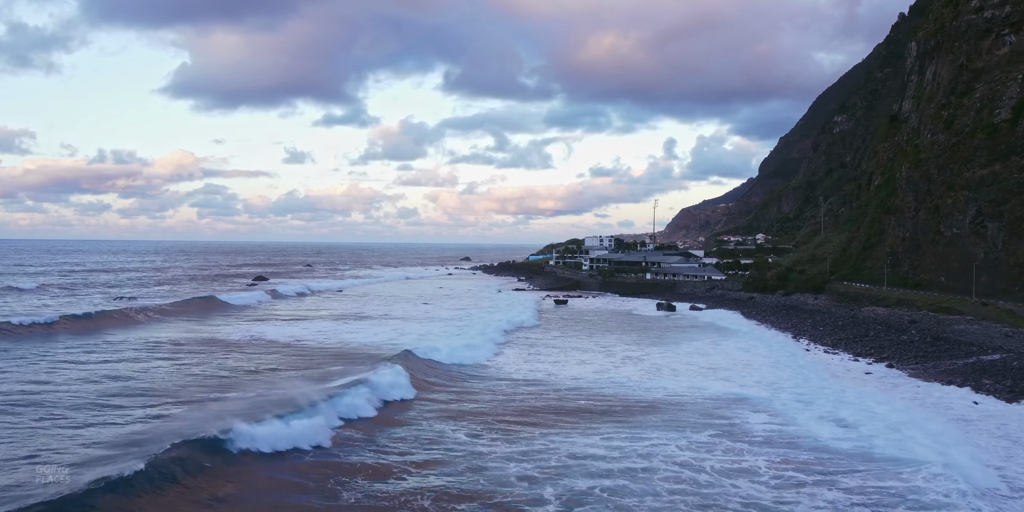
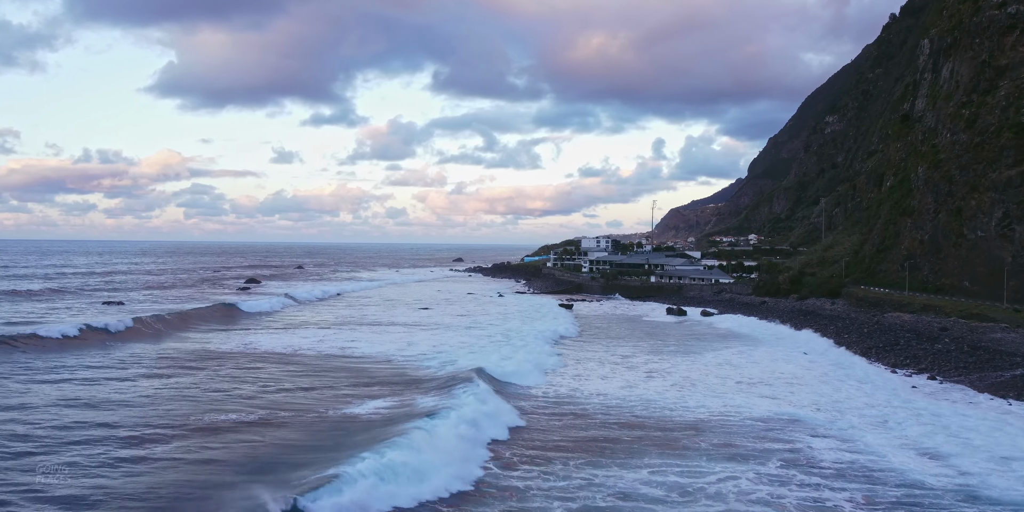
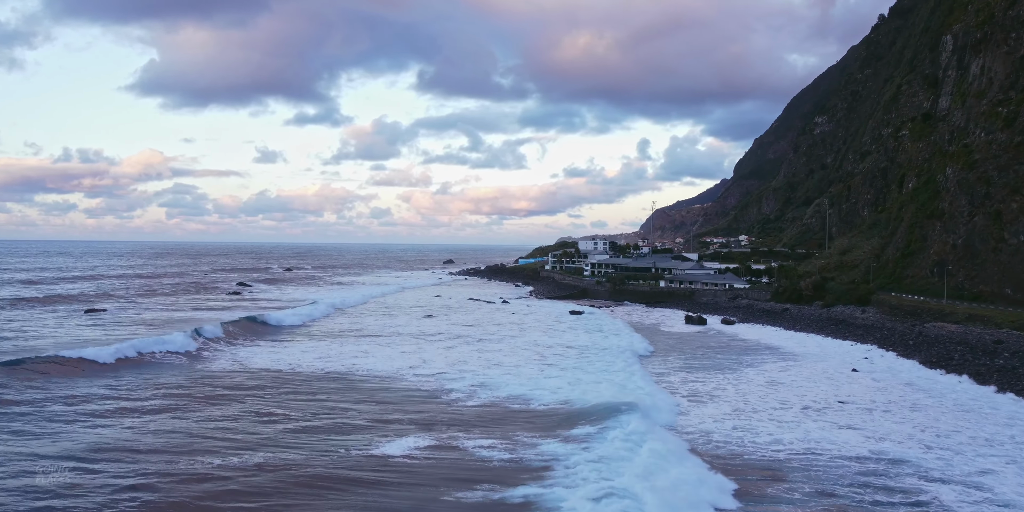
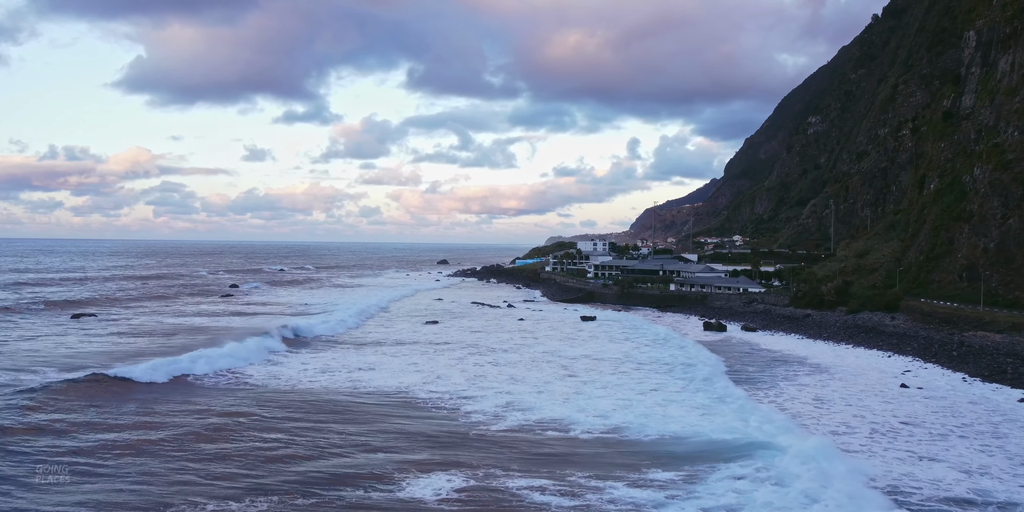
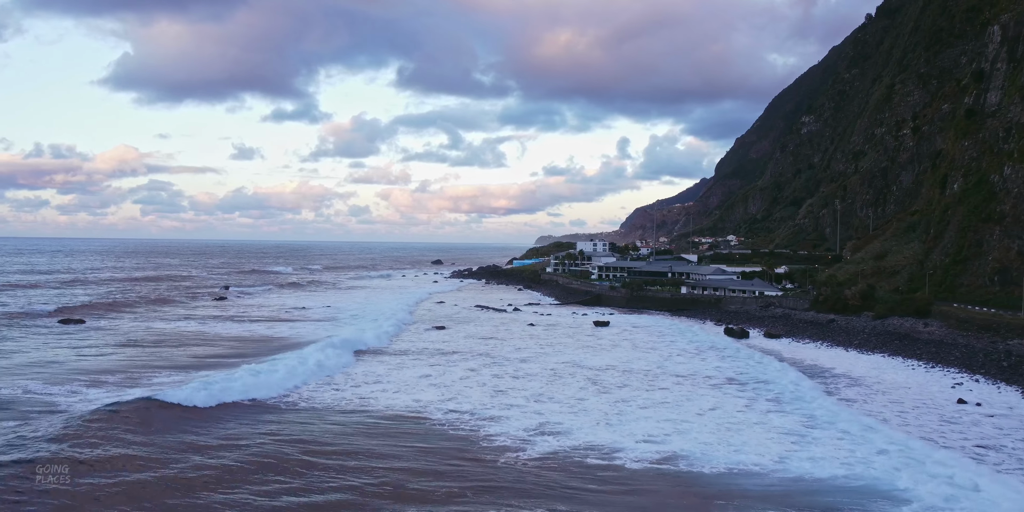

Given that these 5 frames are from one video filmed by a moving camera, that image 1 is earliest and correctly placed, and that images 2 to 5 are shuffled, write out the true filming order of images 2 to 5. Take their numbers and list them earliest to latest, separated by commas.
2, 3, 4, 5
